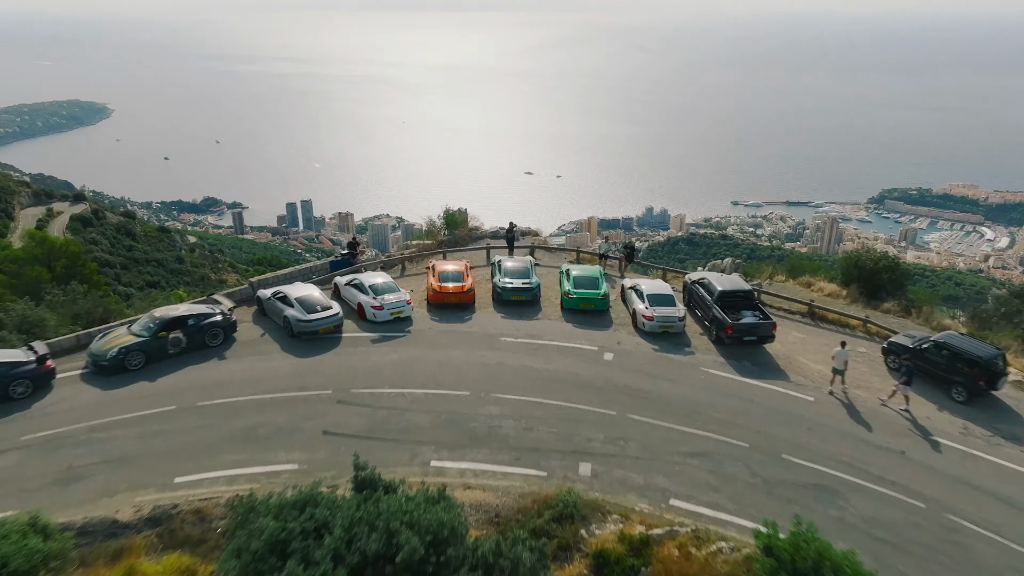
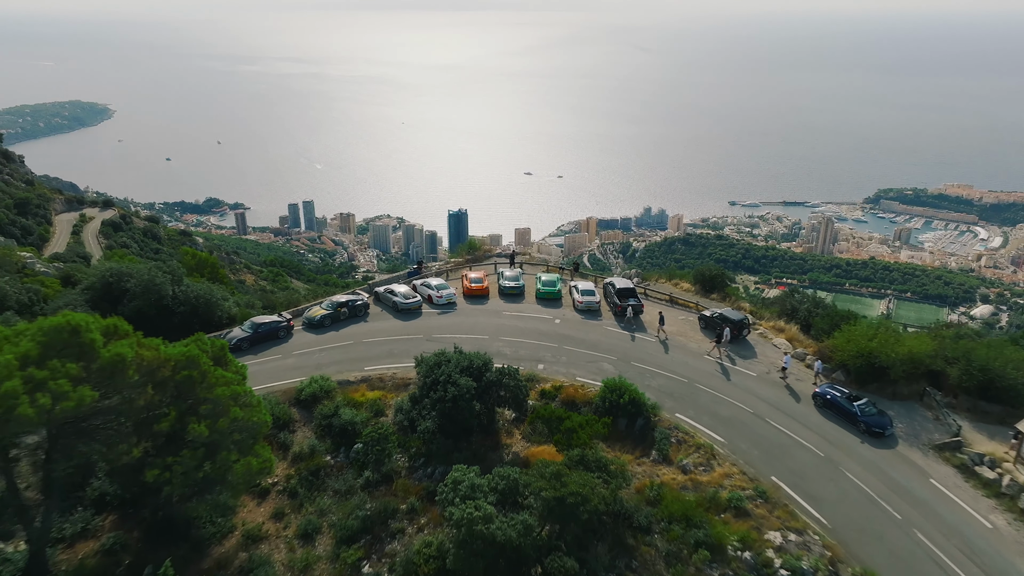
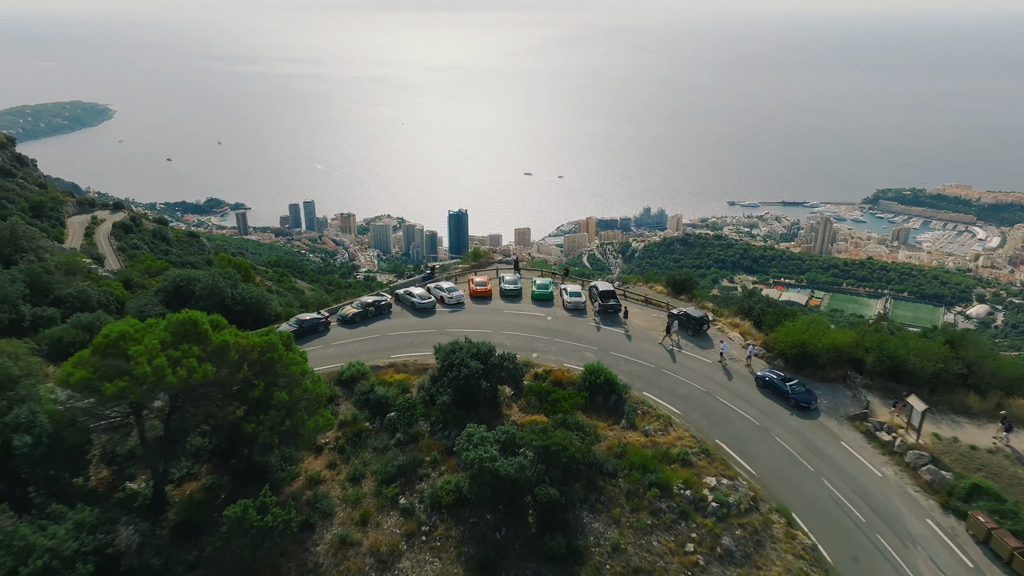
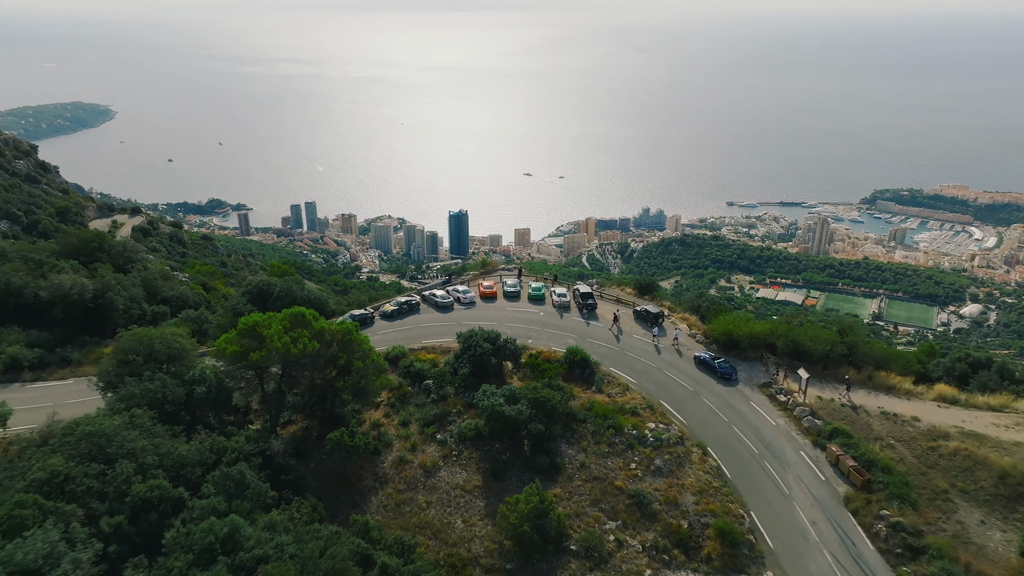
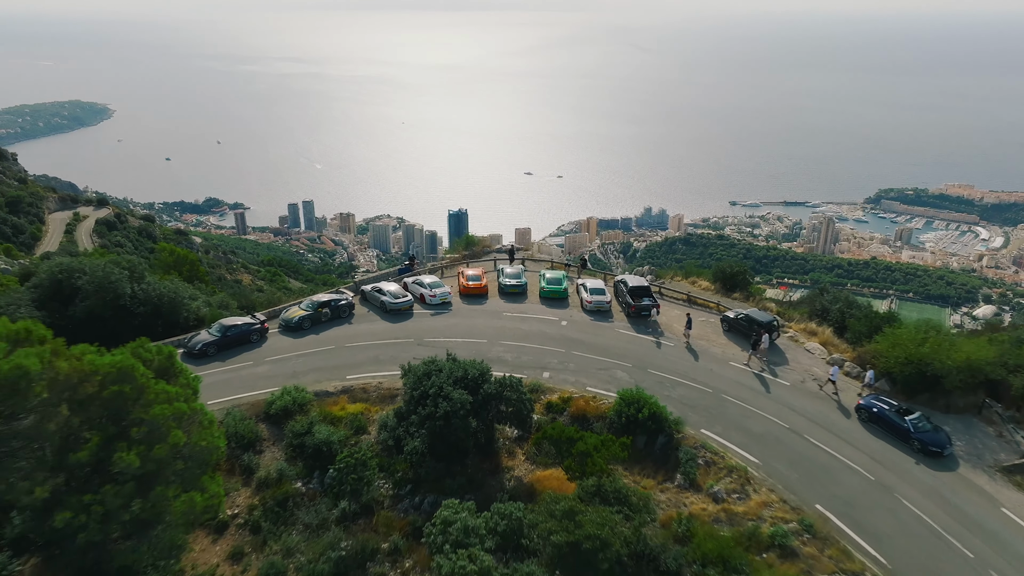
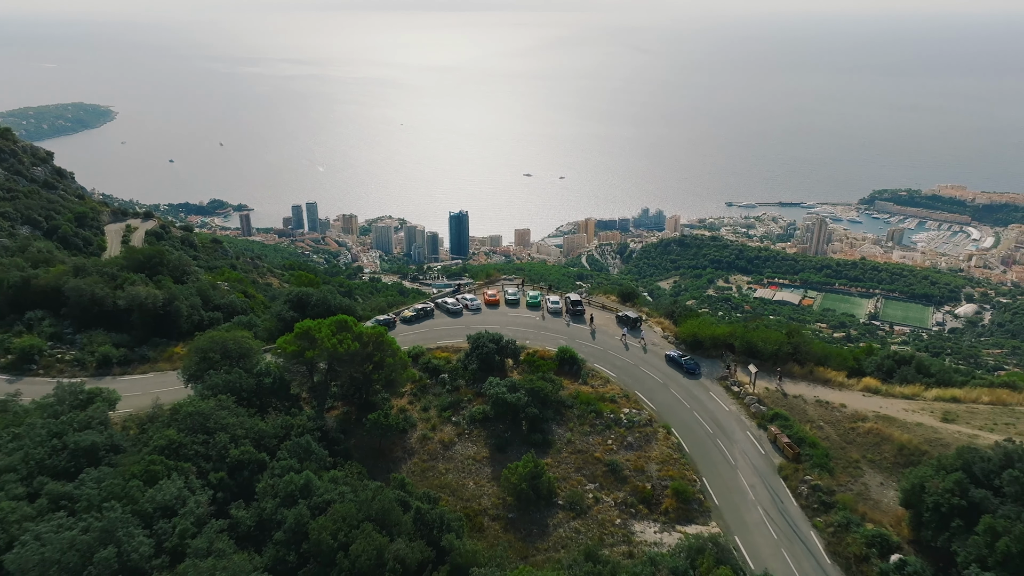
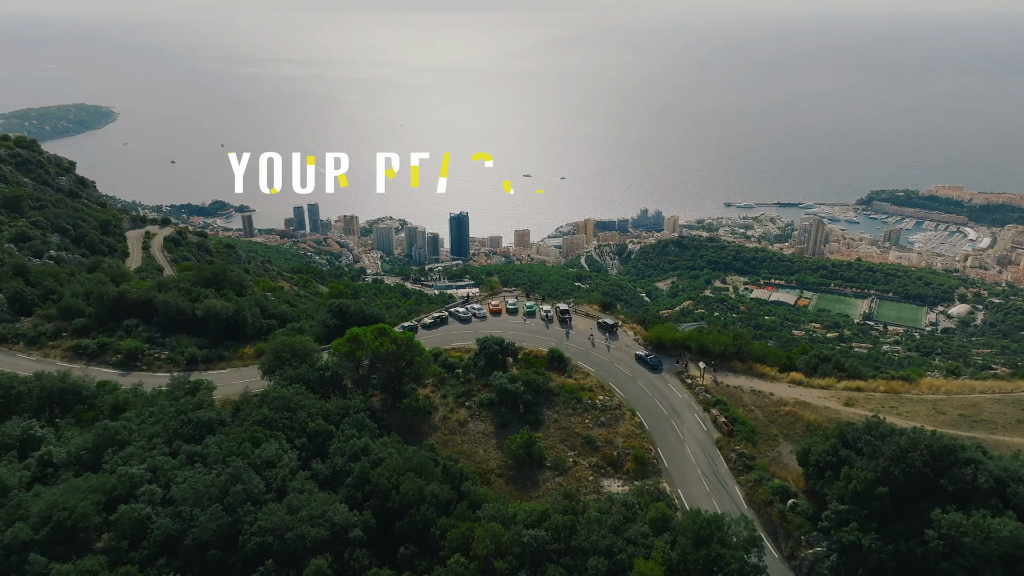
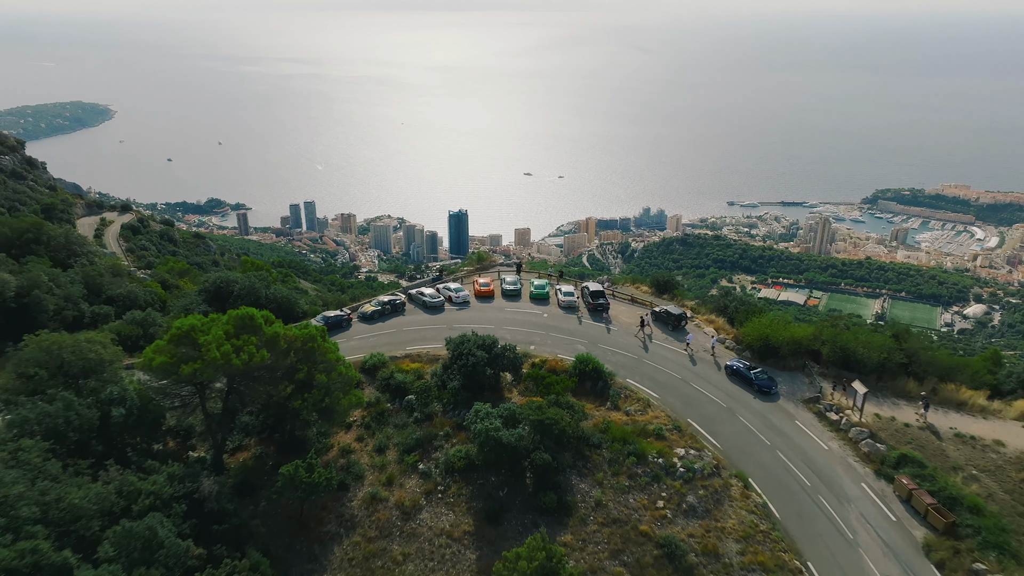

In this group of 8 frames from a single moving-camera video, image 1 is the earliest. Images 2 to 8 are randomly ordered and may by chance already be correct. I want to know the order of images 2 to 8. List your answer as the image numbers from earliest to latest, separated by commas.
5, 2, 3, 8, 4, 6, 7
